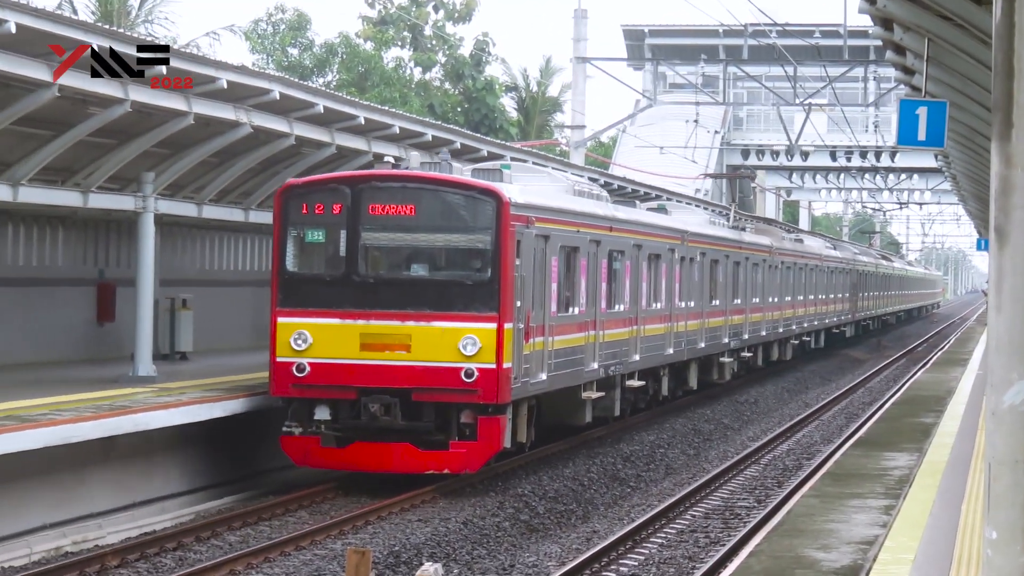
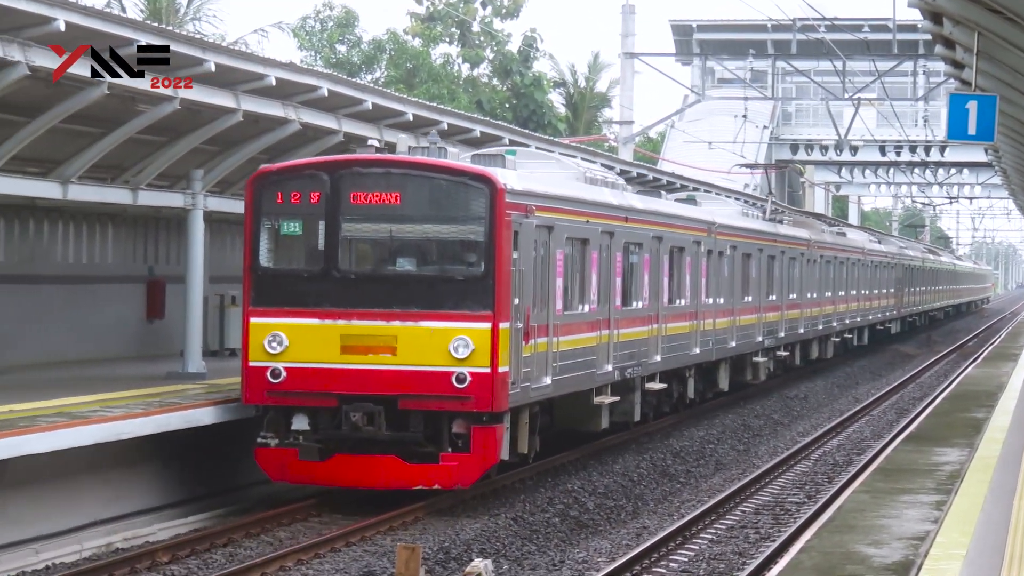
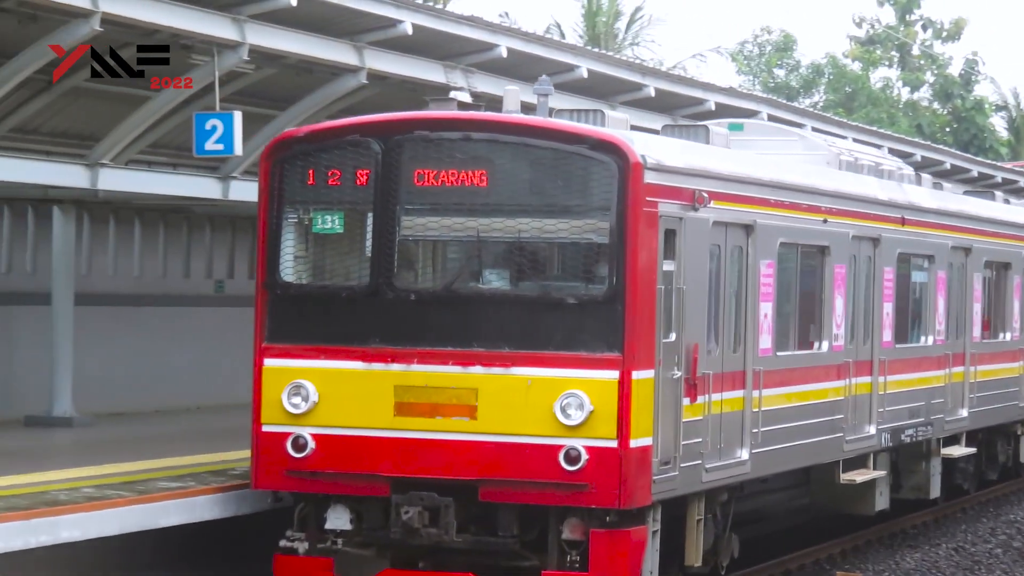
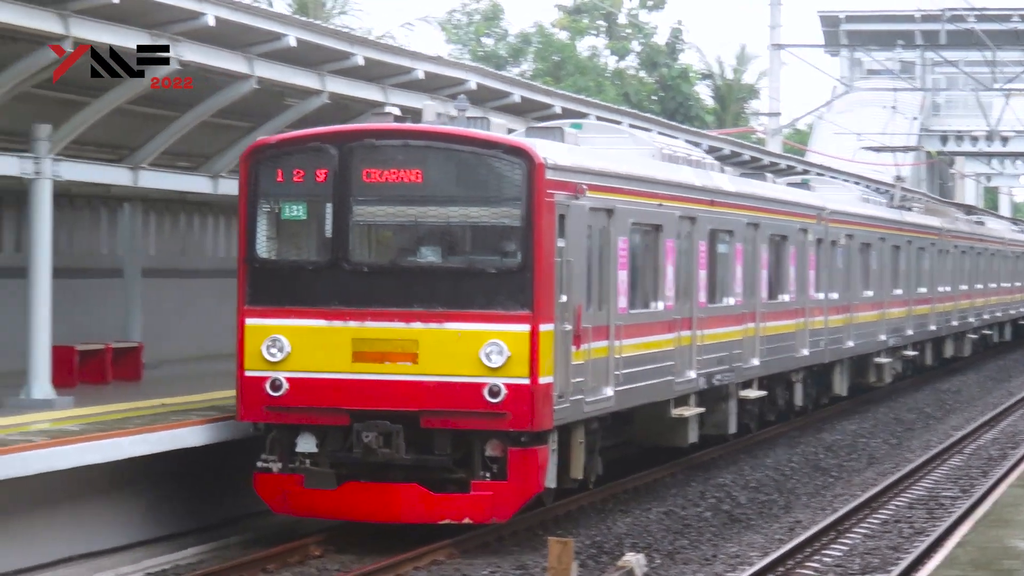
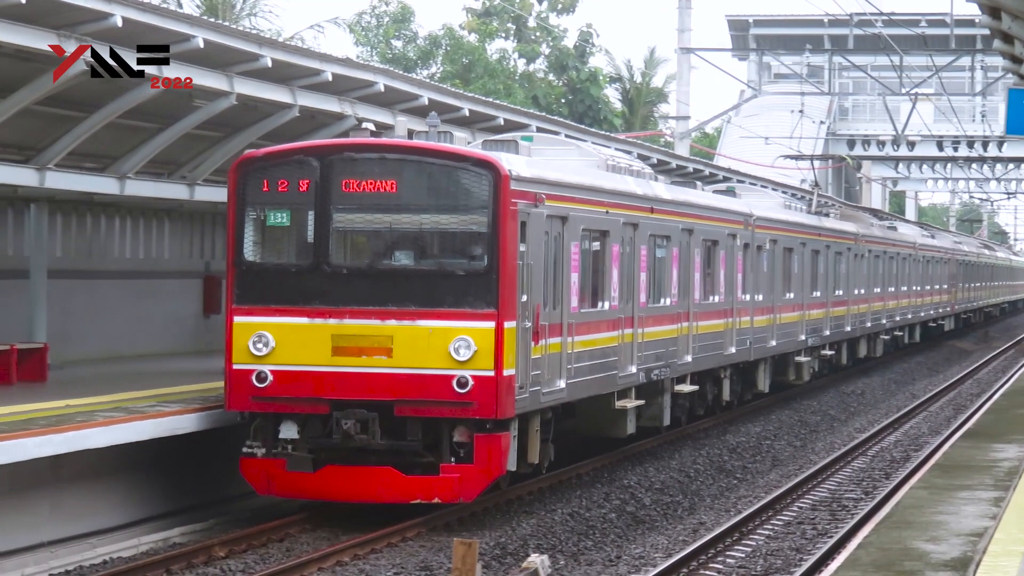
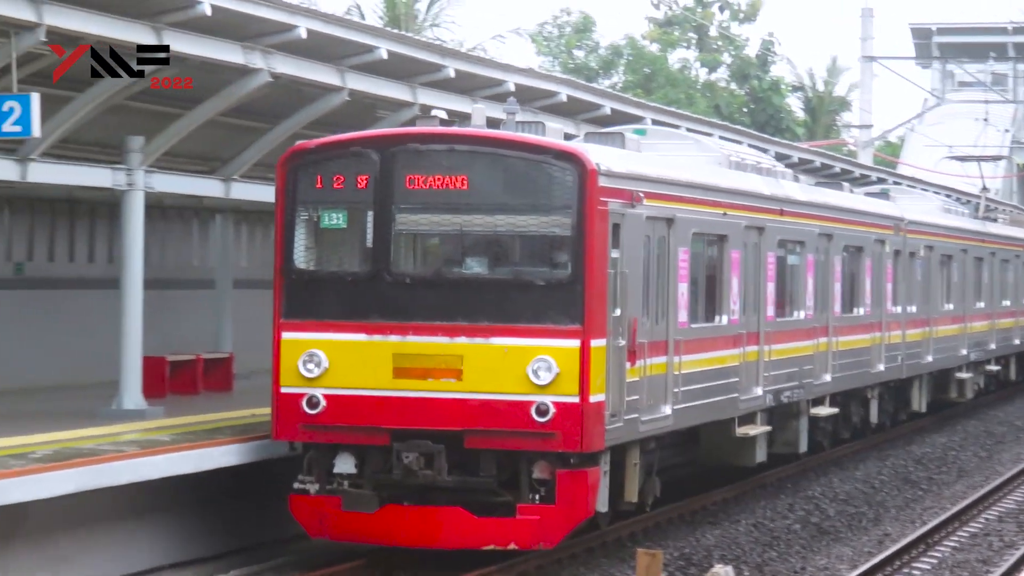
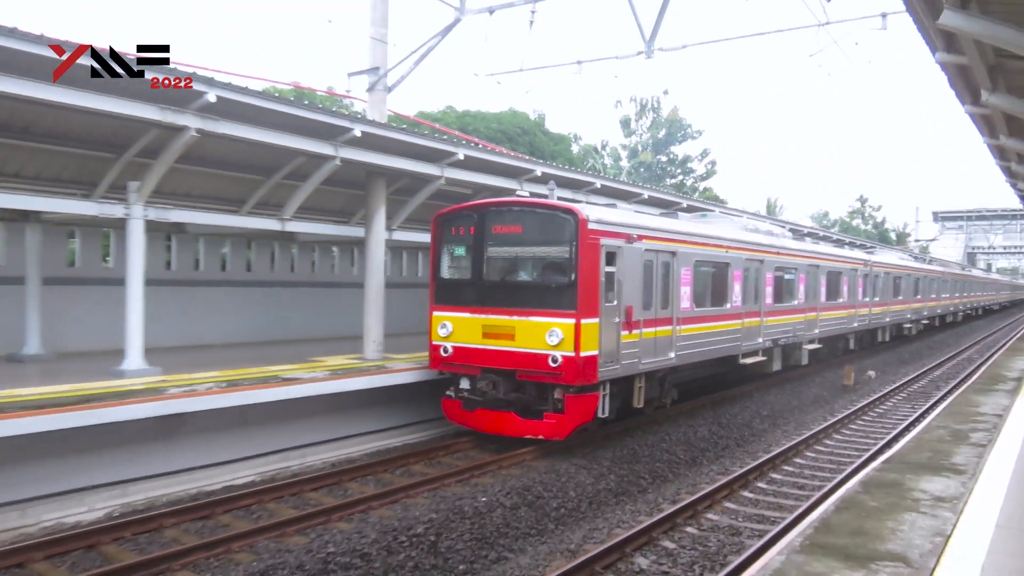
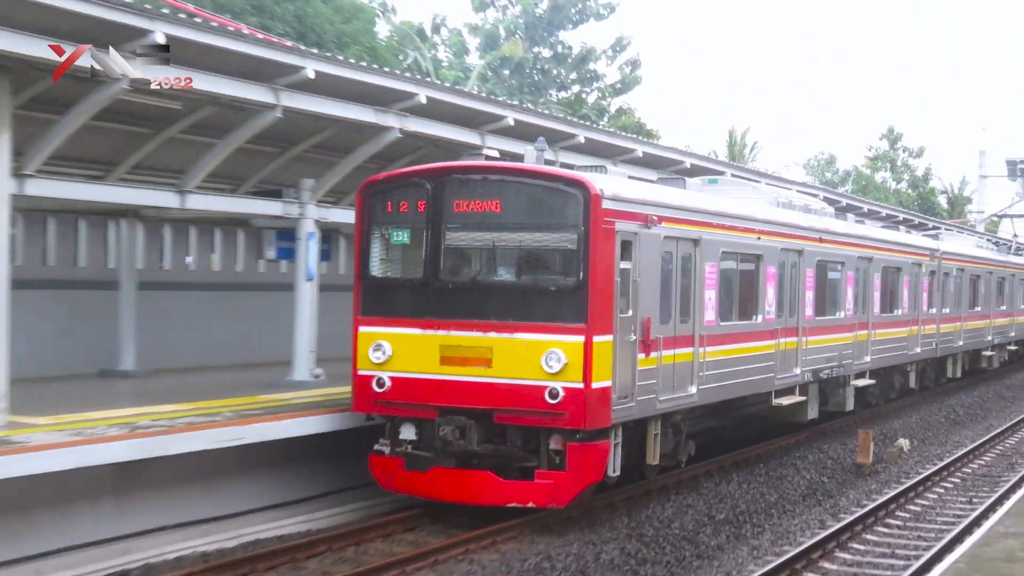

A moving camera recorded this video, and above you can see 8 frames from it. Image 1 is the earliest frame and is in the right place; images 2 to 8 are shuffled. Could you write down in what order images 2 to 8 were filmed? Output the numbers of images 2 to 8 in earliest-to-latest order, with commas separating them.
2, 5, 4, 6, 3, 8, 7
